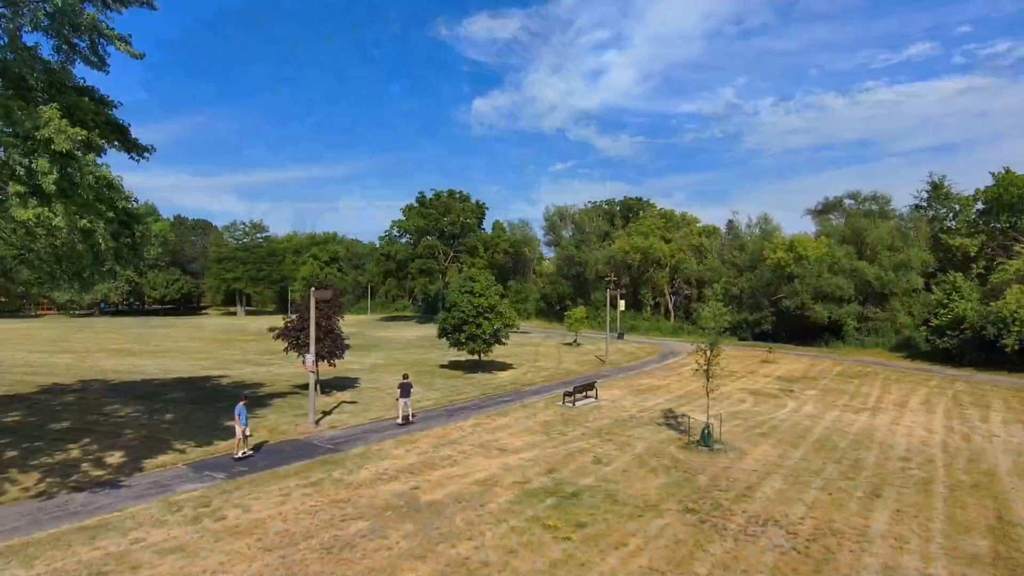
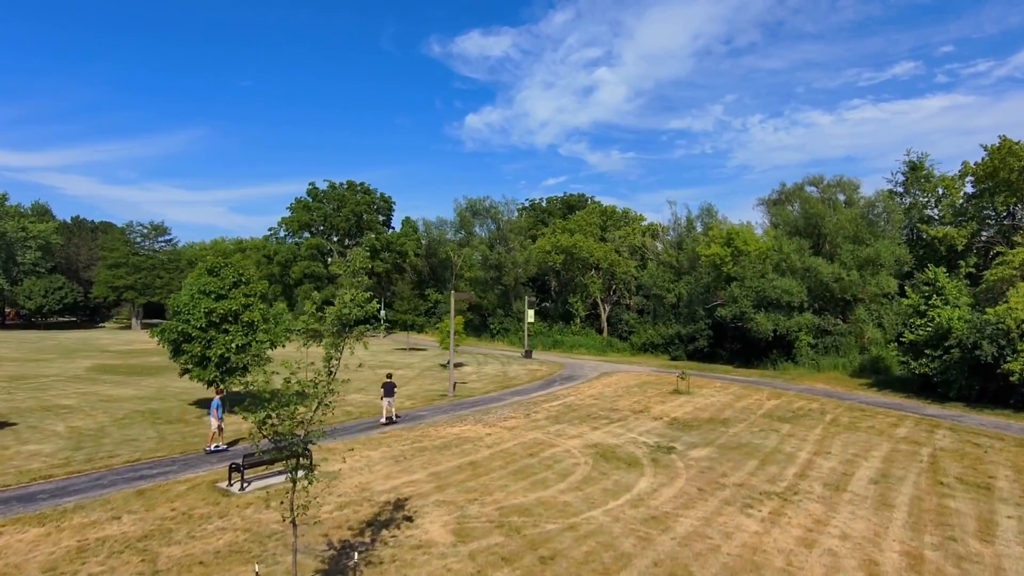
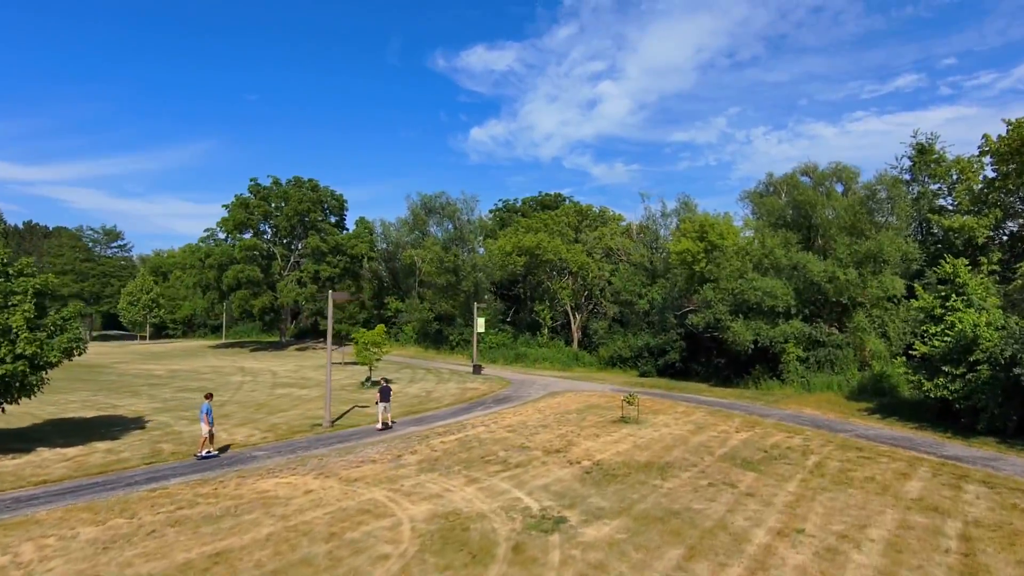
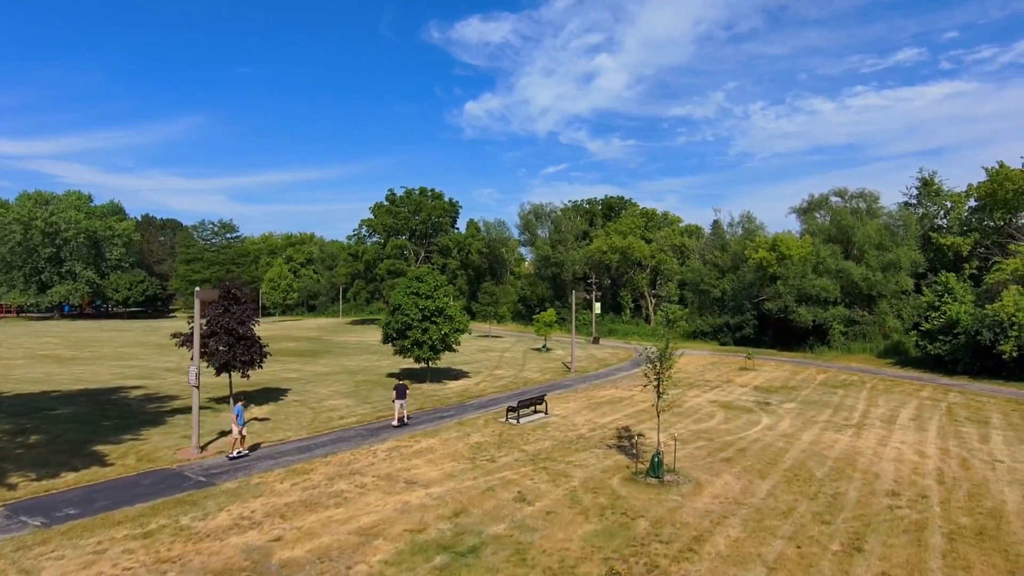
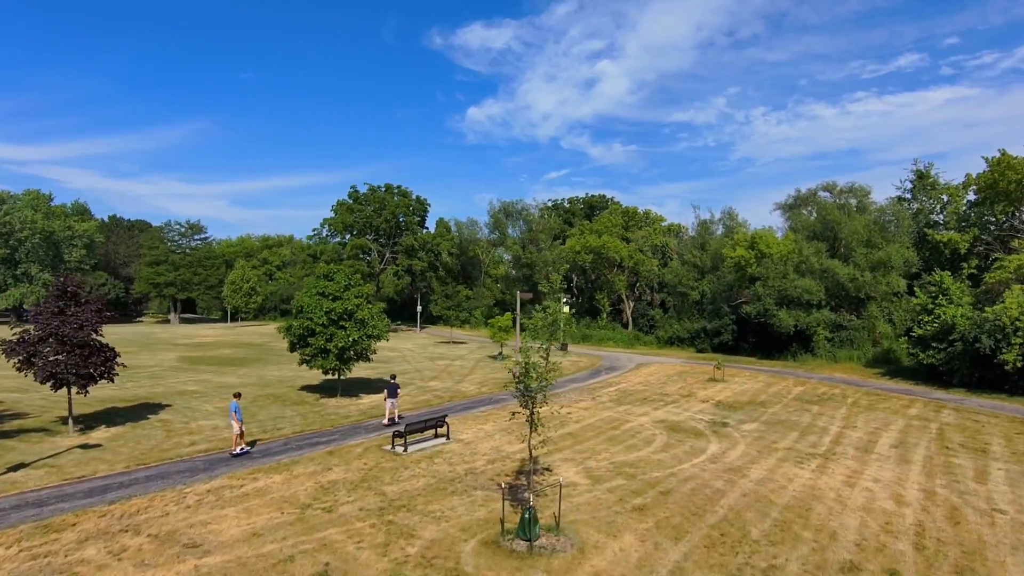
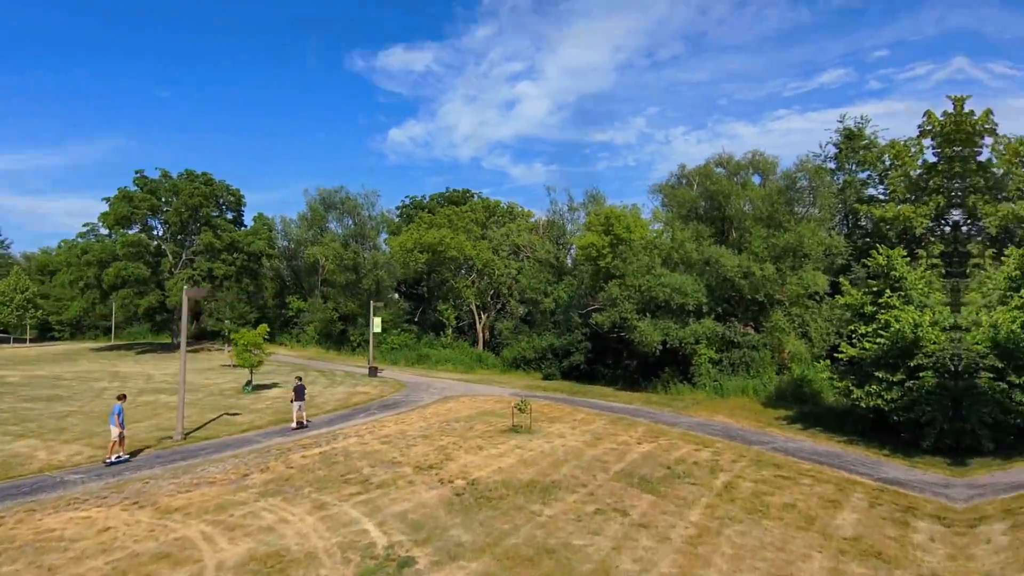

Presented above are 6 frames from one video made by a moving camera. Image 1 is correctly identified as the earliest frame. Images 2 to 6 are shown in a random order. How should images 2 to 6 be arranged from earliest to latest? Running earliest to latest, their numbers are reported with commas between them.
4, 5, 2, 3, 6
